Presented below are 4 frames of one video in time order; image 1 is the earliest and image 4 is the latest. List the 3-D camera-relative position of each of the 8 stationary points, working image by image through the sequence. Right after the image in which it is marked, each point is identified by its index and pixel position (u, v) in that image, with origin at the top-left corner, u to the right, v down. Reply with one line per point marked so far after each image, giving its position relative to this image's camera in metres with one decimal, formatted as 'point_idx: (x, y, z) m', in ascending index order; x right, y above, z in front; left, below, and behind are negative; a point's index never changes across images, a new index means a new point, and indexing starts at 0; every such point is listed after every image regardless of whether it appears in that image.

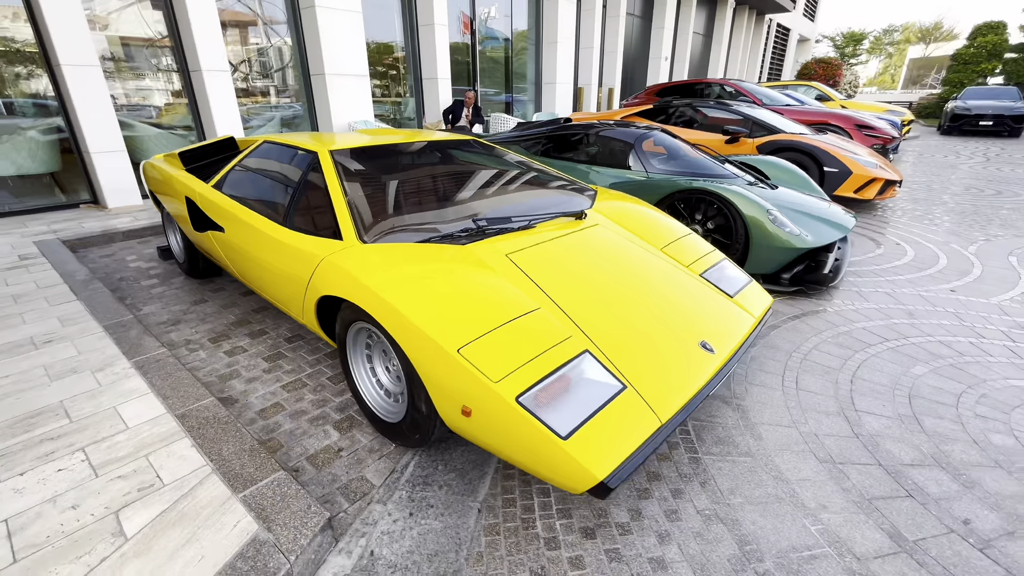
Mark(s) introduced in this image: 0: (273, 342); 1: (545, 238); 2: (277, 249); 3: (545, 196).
0: (-1.4, -0.3, +2.6) m
1: (+0.1, +0.2, +2.1) m
2: (-1.1, +0.2, +2.1) m
3: (+0.2, +0.5, +2.6) m
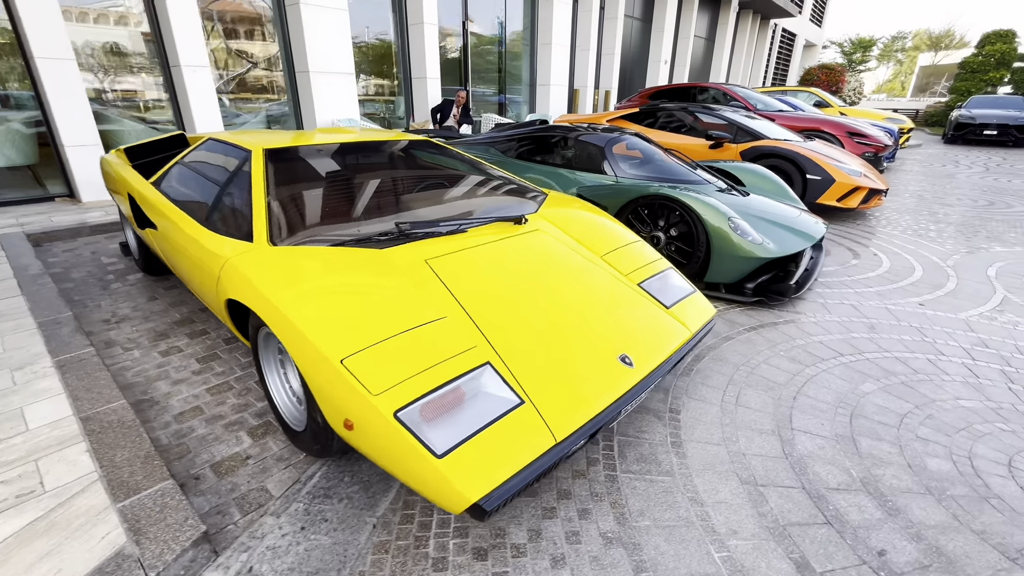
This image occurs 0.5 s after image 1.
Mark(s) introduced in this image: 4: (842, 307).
0: (-1.7, -0.3, +2.6) m
1: (-0.2, +0.2, +2.0) m
2: (-1.4, +0.2, +2.0) m
3: (-0.1, +0.5, +2.5) m
4: (+2.3, -0.1, +3.2) m
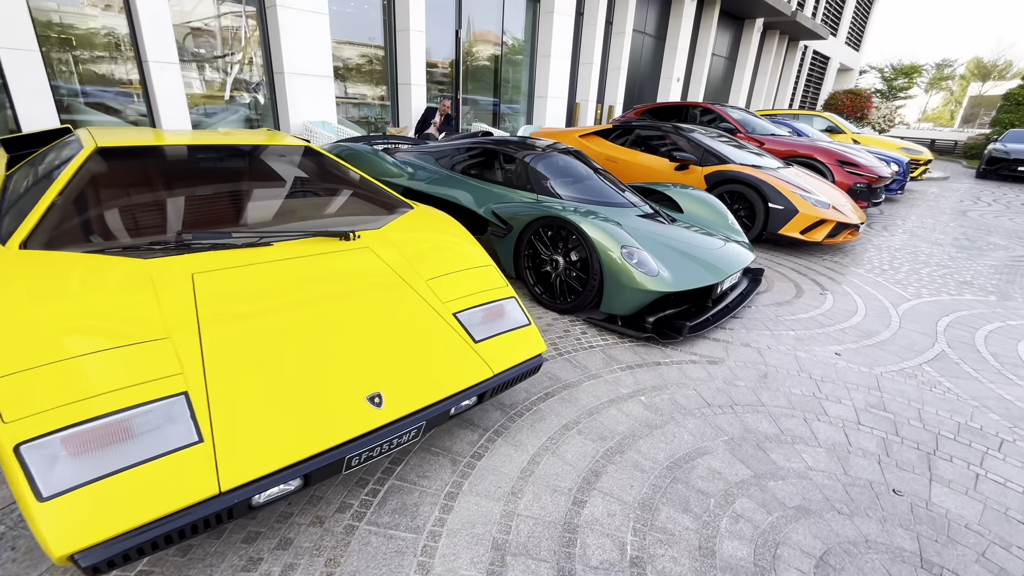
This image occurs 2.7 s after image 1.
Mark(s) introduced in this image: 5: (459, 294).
0: (-2.5, -0.3, +2.5) m
1: (-1.0, +0.1, +1.9) m
2: (-2.2, +0.2, +2.0) m
3: (-0.9, +0.4, +2.4) m
4: (+1.5, -0.4, +2.9) m
5: (-0.2, 0.0, +2.1) m
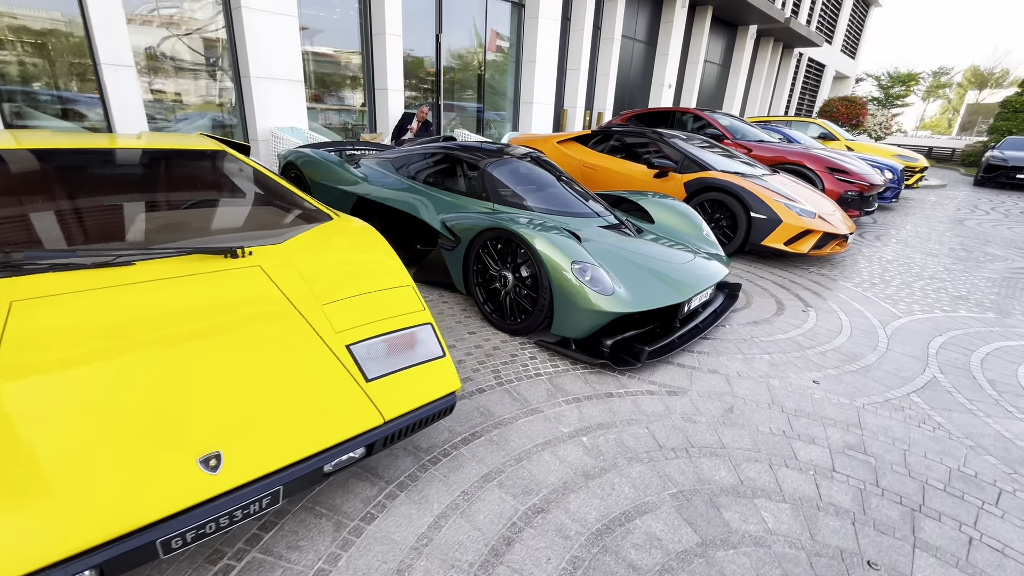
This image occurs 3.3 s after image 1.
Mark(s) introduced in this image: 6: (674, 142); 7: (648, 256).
0: (-2.9, -0.4, +2.2) m
1: (-1.4, 0.0, +1.6) m
2: (-2.6, +0.1, +1.7) m
3: (-1.3, +0.3, +2.1) m
4: (+1.1, -0.5, +2.6) m
5: (-0.6, -0.1, +1.8) m
6: (+1.9, +1.7, +5.6) m
7: (+0.9, +0.2, +3.0) m
